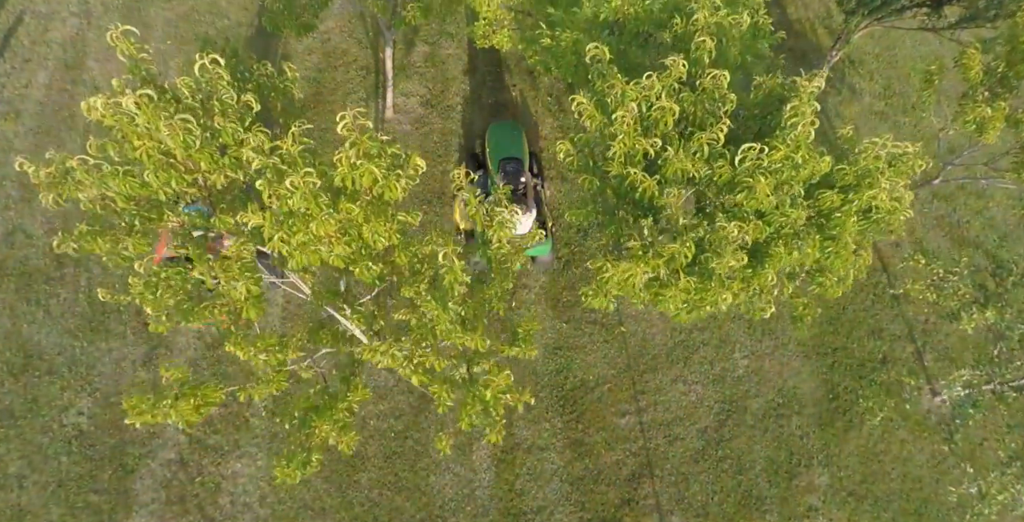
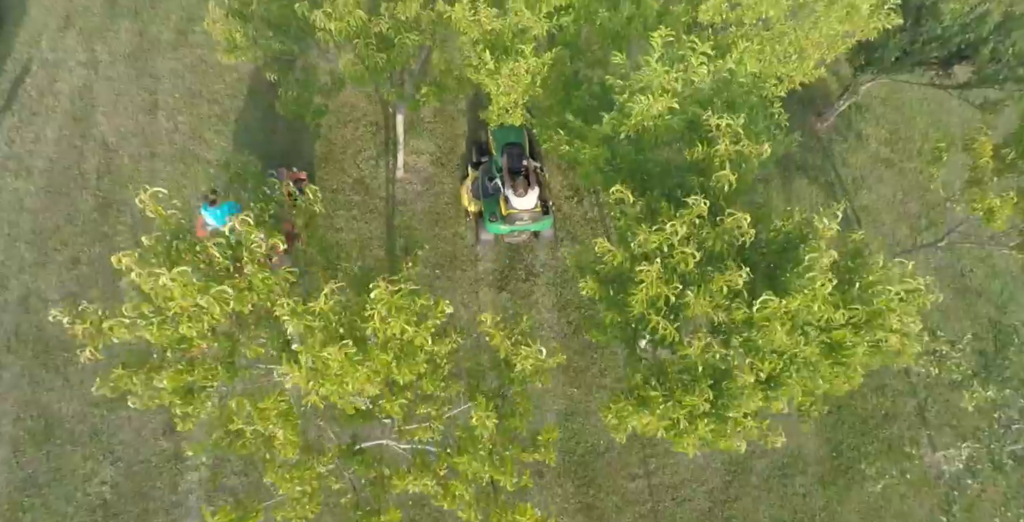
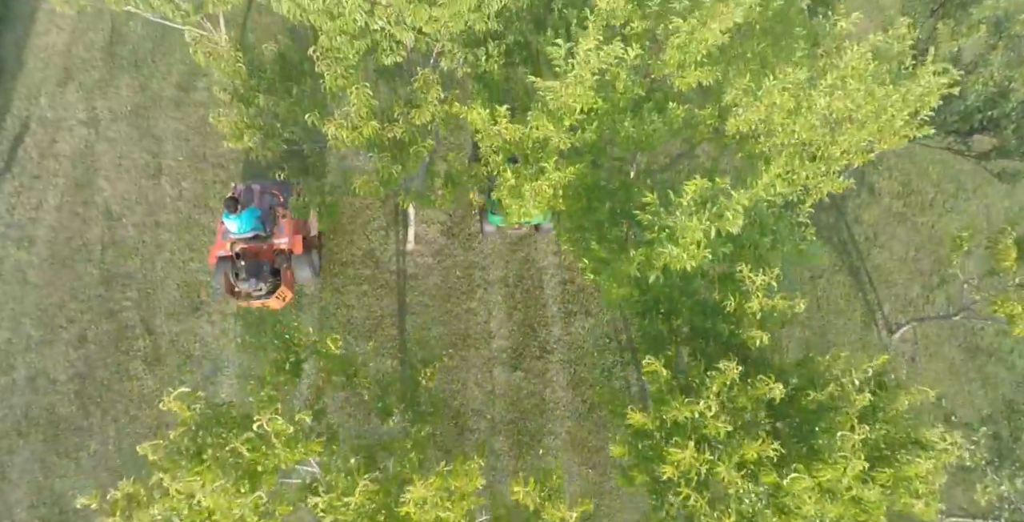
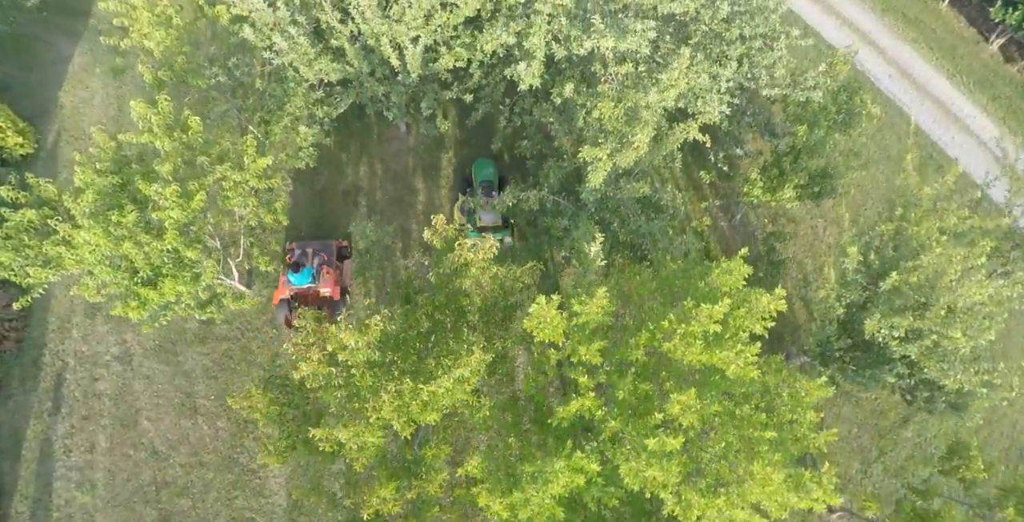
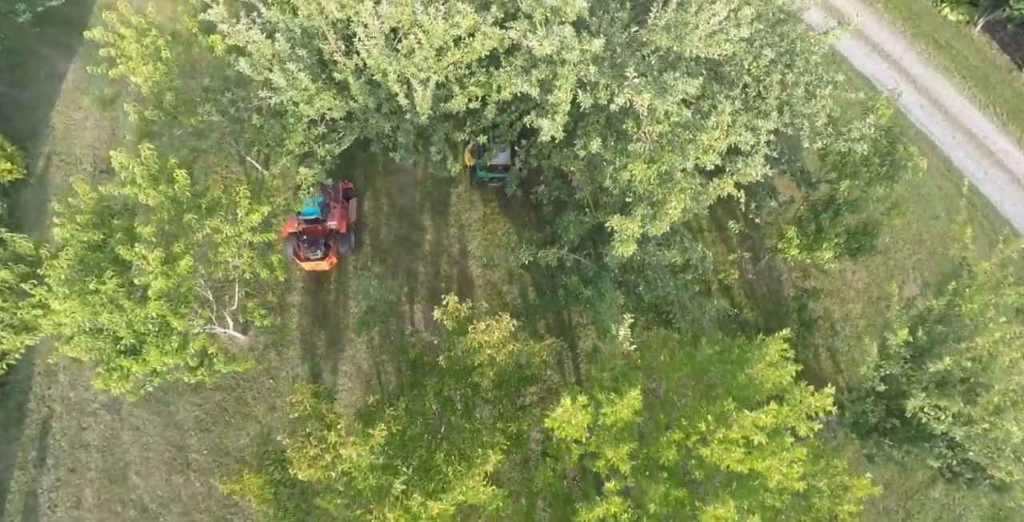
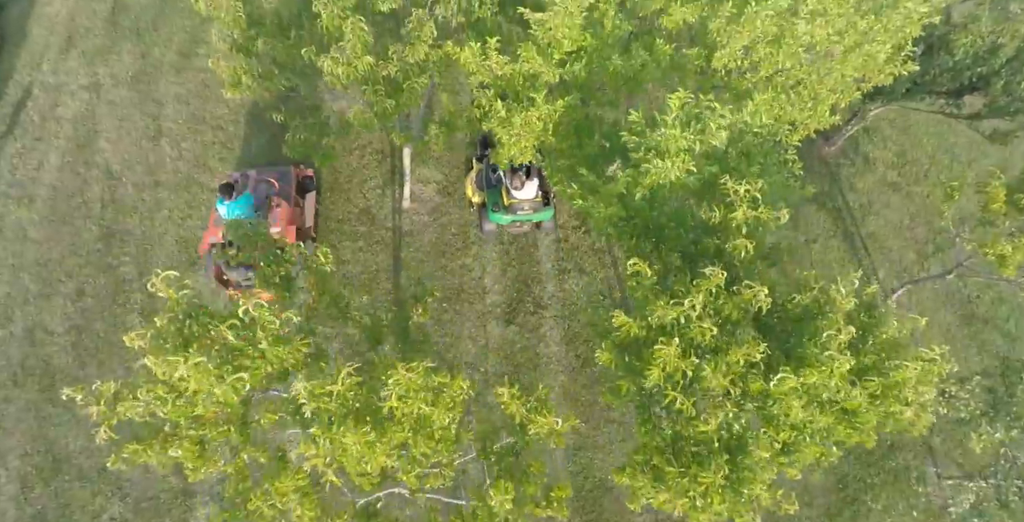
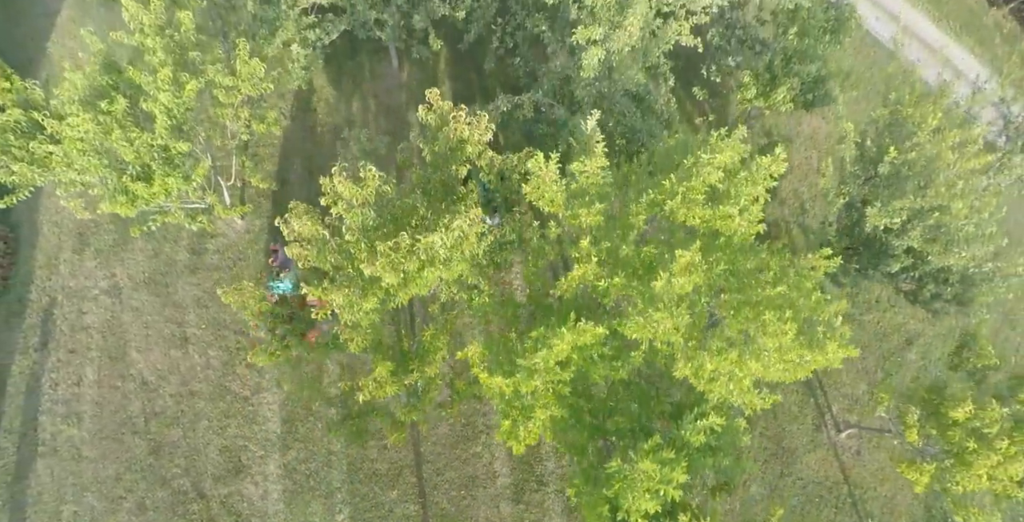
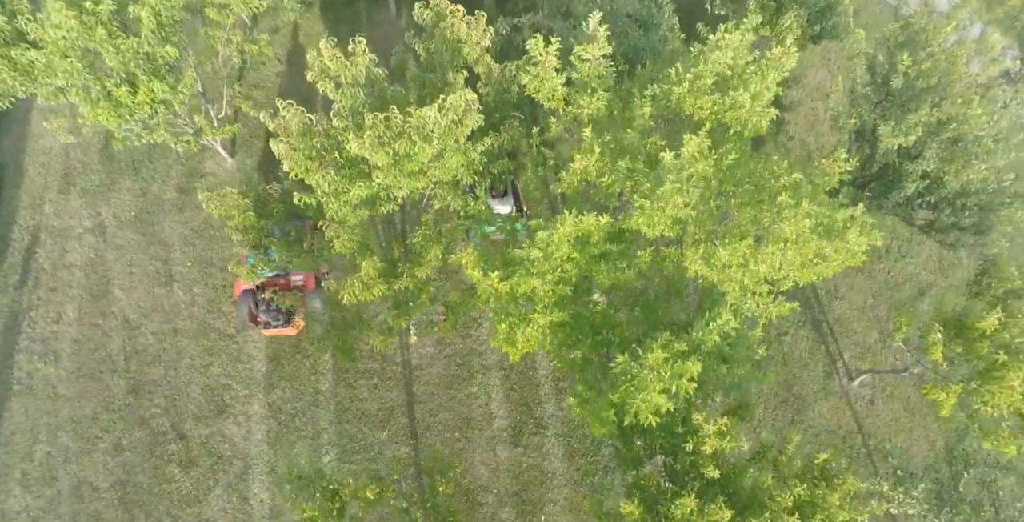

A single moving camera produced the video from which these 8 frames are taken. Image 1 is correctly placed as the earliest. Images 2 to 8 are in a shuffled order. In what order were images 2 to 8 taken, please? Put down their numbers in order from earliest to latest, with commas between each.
2, 6, 3, 8, 7, 4, 5
